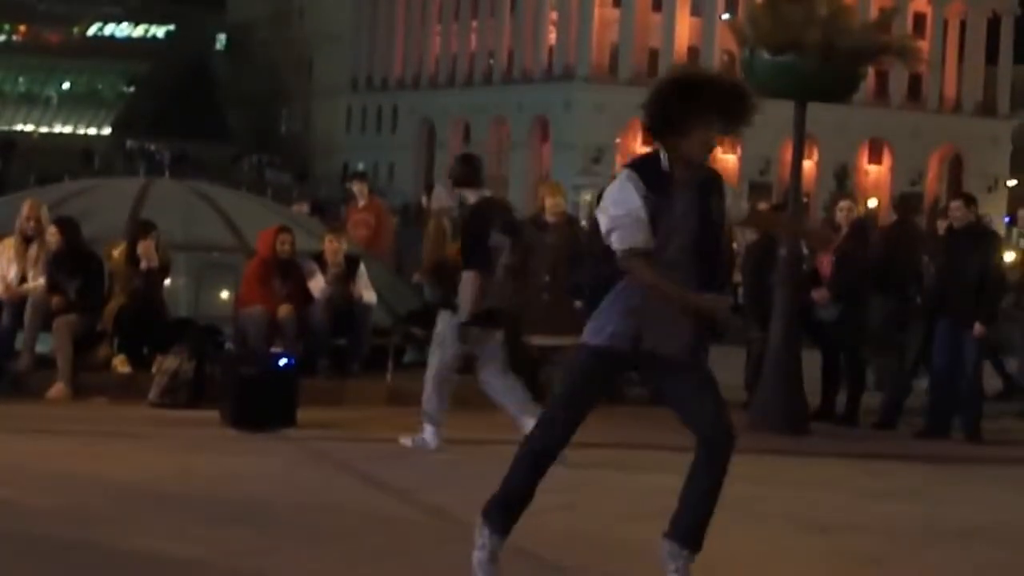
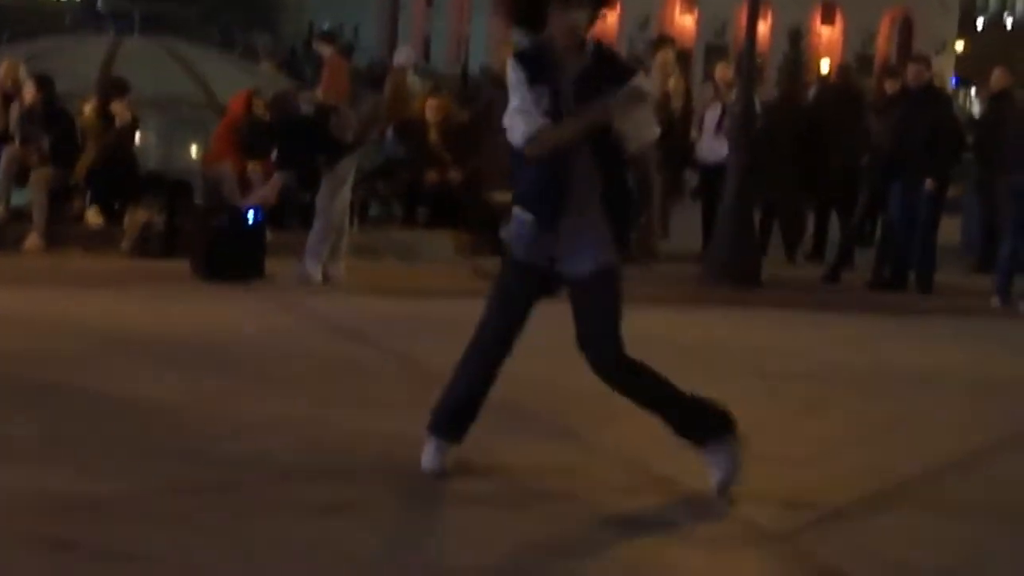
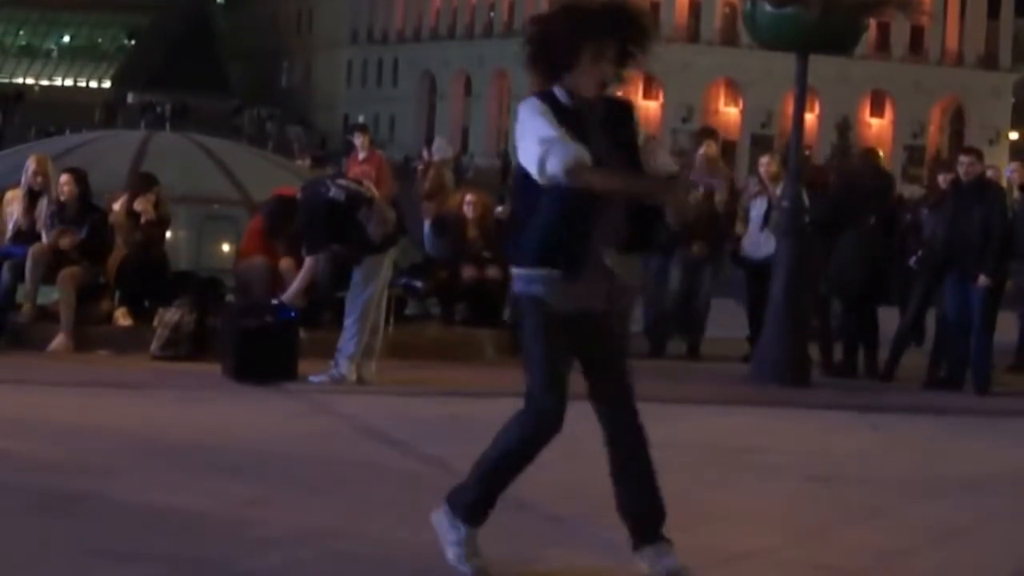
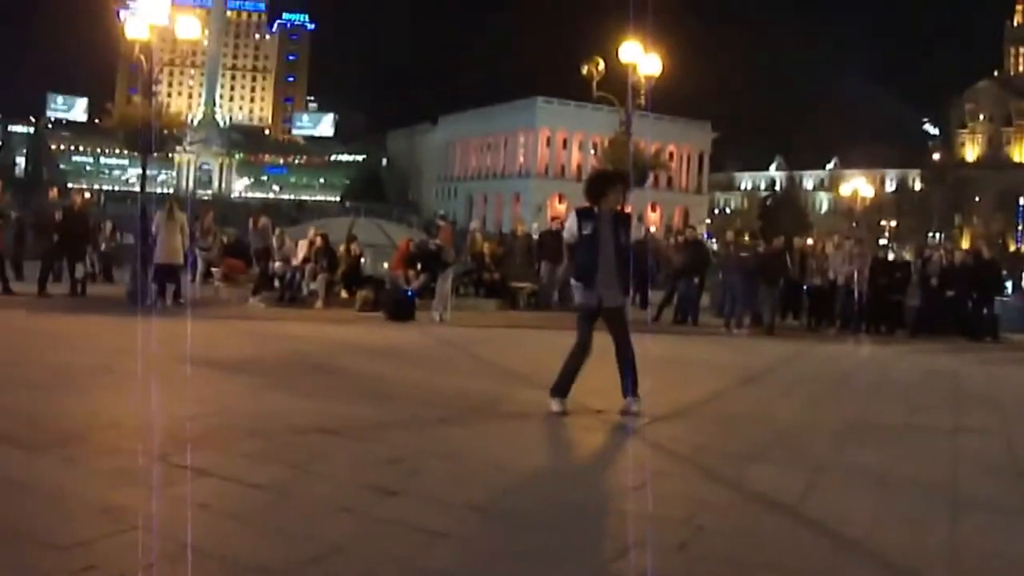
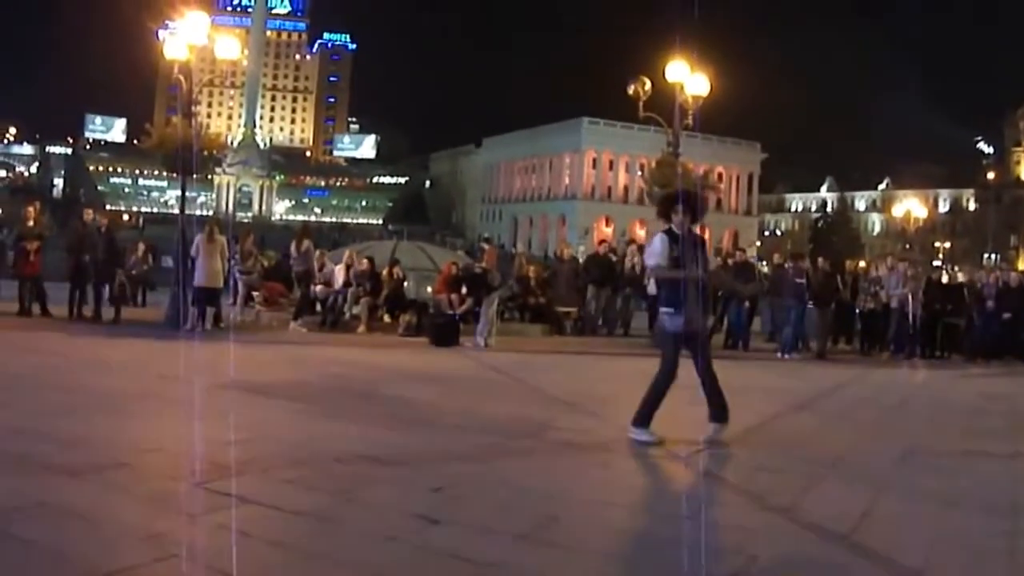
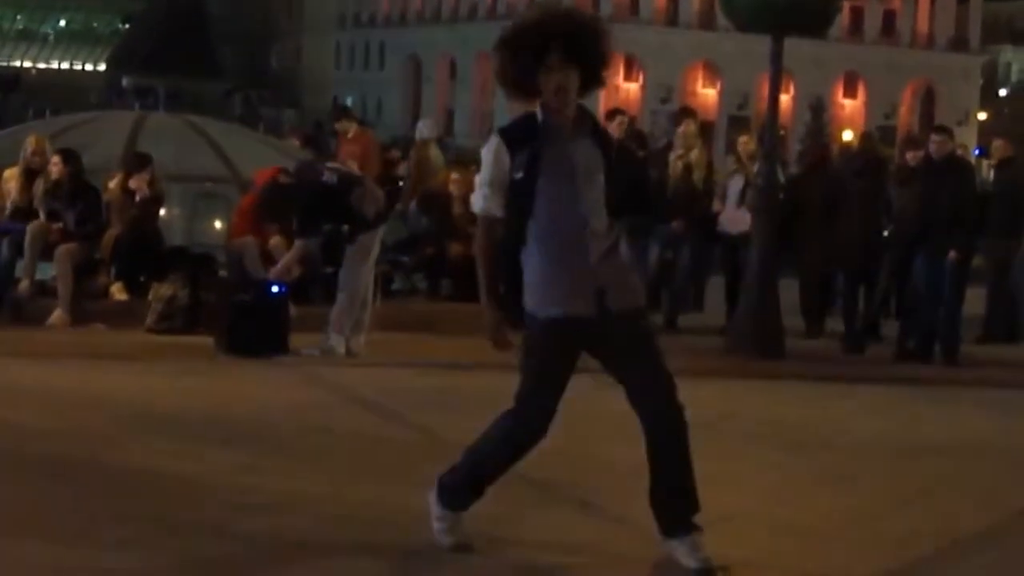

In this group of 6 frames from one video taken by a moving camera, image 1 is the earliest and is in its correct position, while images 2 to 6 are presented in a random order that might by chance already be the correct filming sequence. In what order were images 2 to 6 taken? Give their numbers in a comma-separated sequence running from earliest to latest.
3, 6, 2, 4, 5
